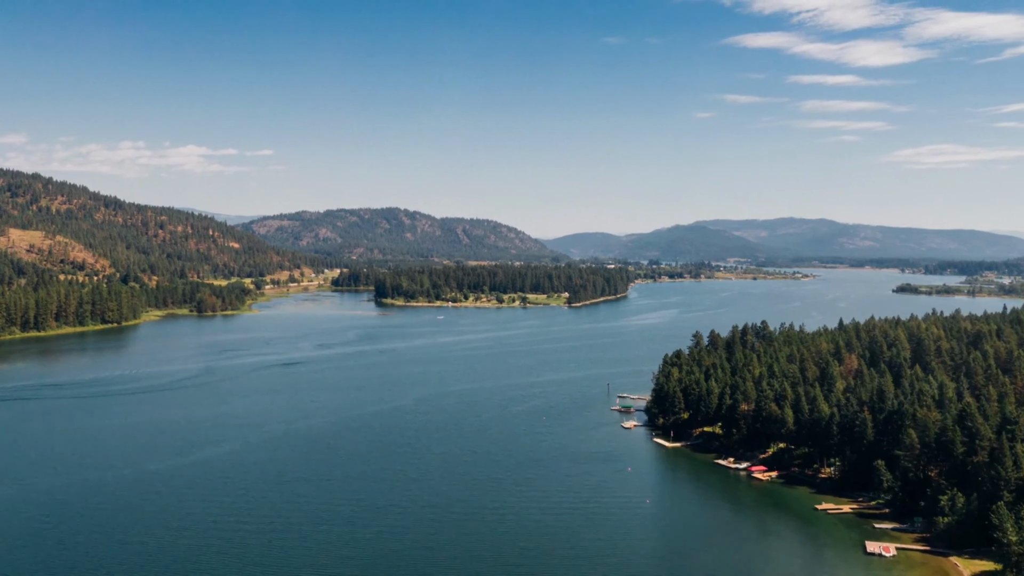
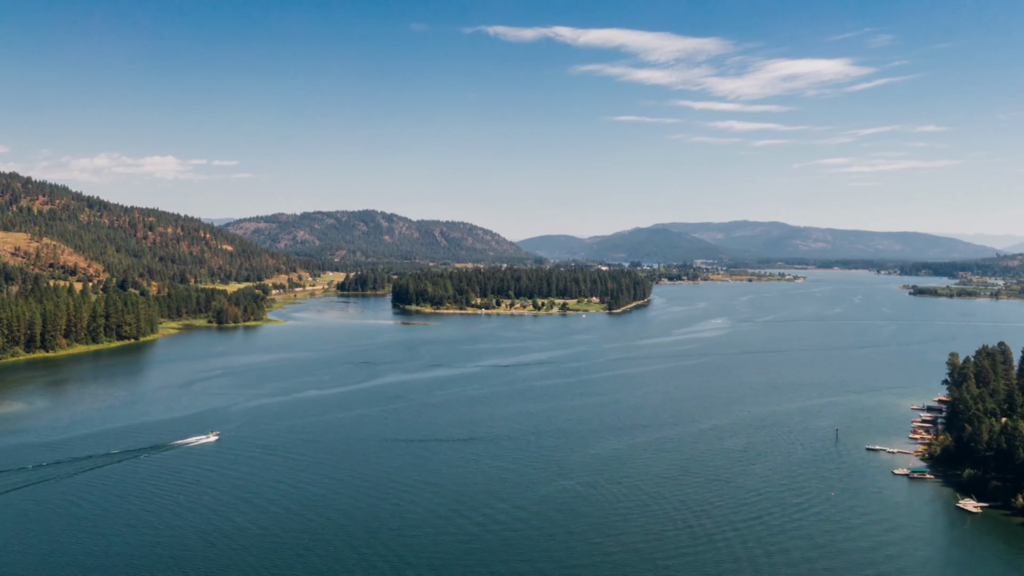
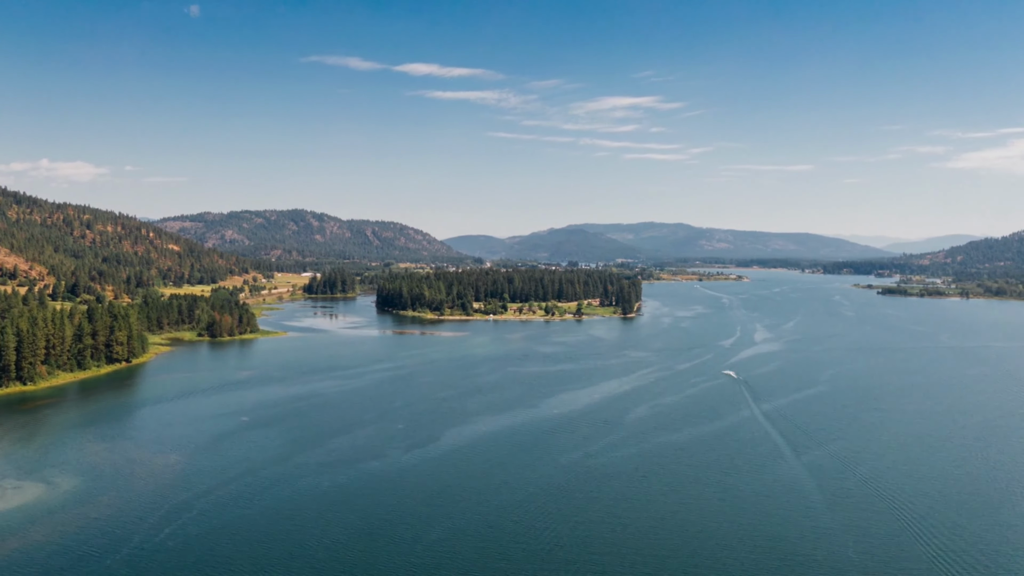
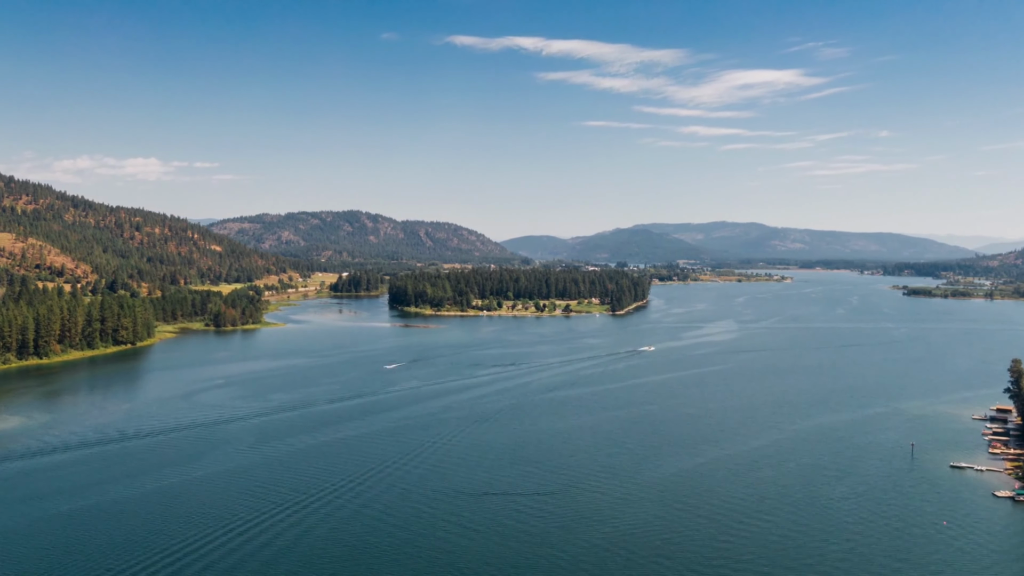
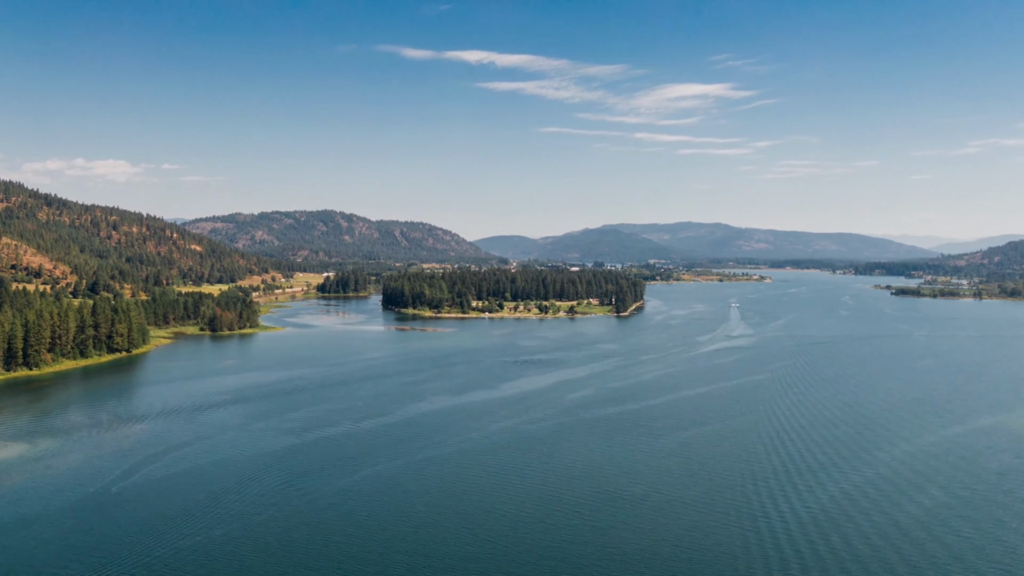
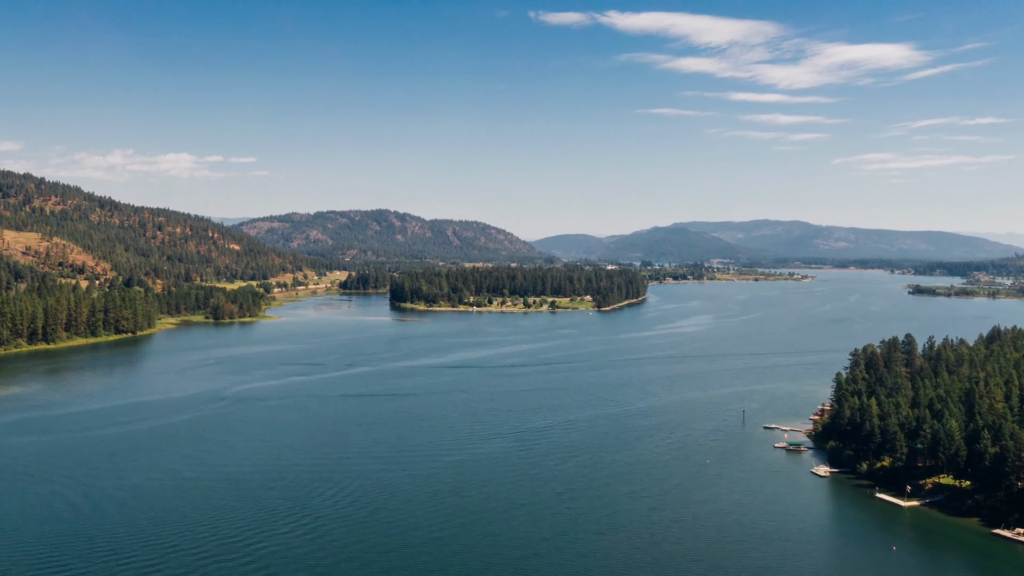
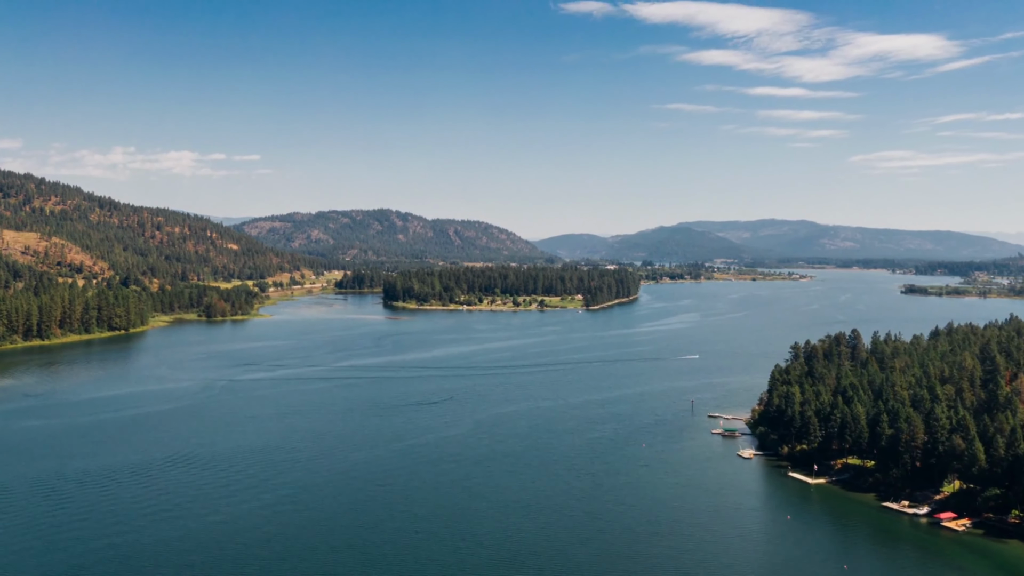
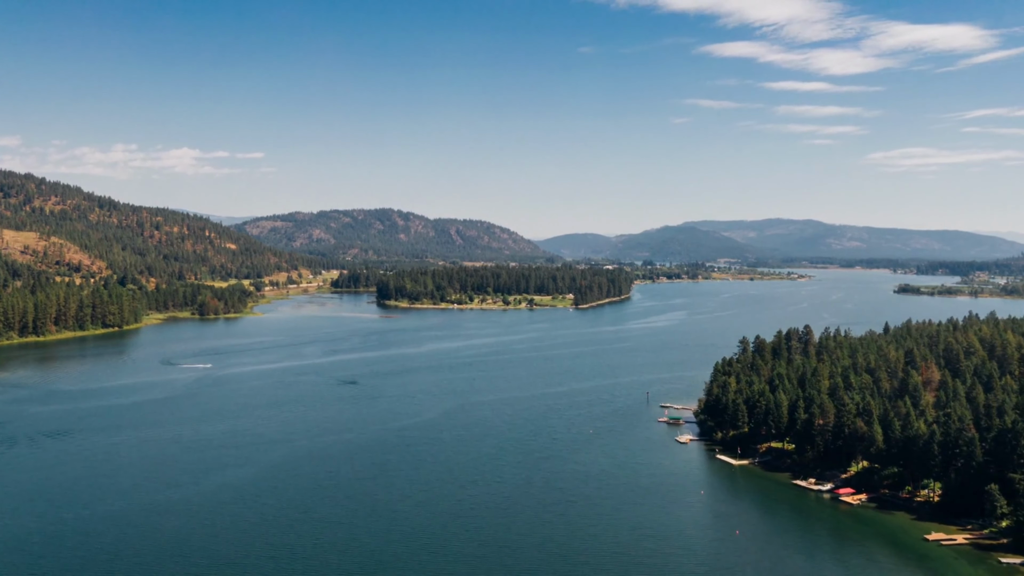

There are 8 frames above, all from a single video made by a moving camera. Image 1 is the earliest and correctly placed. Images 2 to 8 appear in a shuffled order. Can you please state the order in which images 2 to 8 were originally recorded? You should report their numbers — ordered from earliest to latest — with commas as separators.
8, 7, 6, 2, 4, 5, 3
